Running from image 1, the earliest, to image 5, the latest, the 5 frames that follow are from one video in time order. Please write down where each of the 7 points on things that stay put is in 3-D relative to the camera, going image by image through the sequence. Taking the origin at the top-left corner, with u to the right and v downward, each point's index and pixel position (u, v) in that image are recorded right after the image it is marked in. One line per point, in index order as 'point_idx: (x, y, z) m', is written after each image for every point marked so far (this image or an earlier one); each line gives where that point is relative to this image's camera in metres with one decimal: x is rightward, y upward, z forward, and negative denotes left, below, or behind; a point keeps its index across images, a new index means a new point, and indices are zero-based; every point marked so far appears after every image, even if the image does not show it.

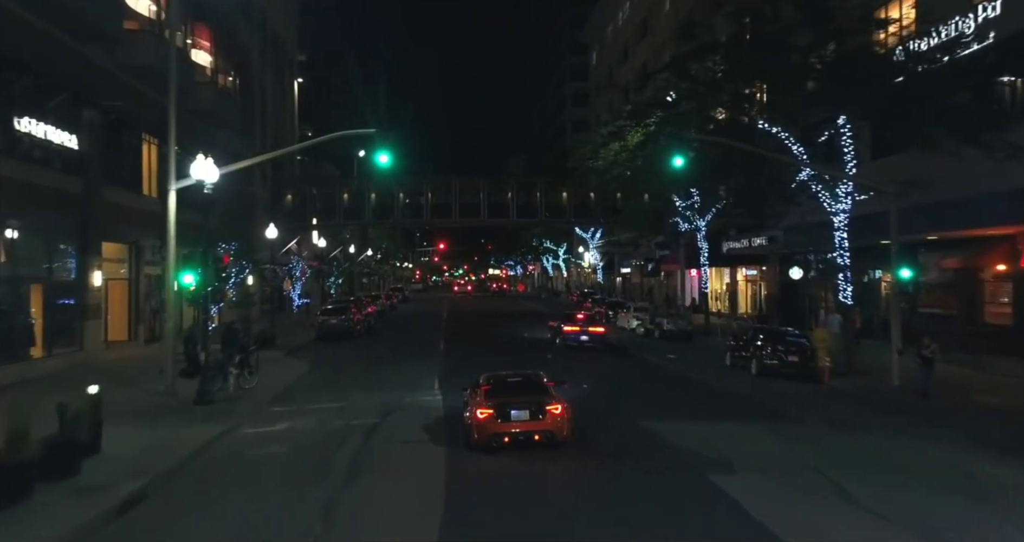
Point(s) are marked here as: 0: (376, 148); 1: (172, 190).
0: (-3.7, +3.3, +17.8) m
1: (-8.8, +2.1, +17.1) m
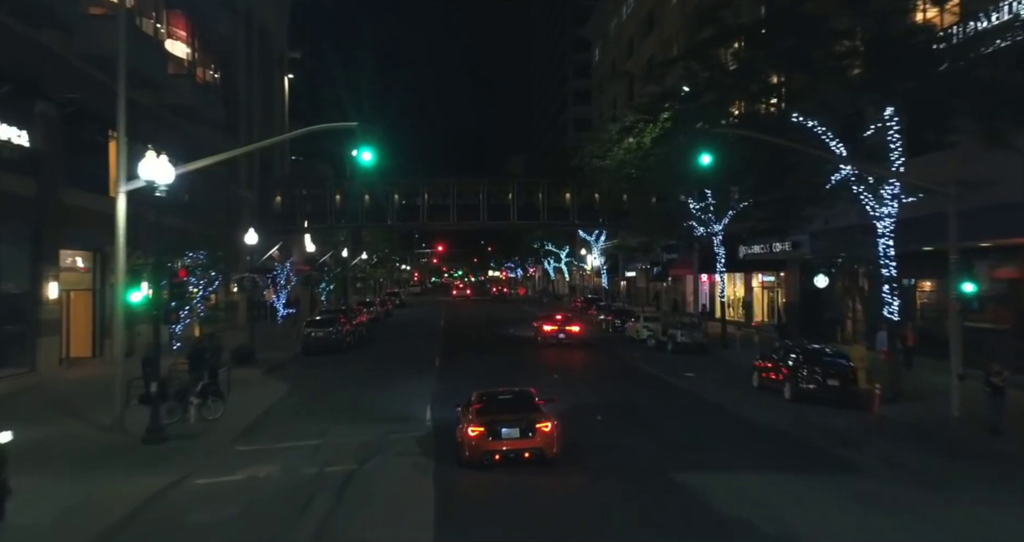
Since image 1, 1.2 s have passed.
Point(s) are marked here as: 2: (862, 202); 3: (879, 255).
0: (-3.6, +3.0, +15.4) m
1: (-8.8, +1.8, +14.7) m
2: (+10.1, +2.0, +18.8) m
3: (+10.6, +0.5, +18.9) m
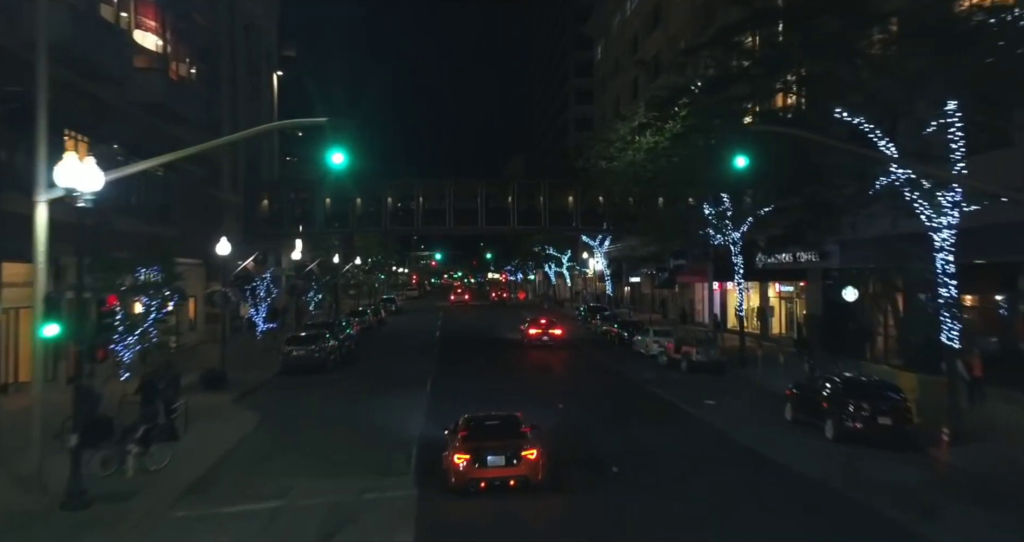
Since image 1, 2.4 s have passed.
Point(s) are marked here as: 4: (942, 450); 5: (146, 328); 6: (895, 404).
0: (-3.6, +2.5, +13.0) m
1: (-8.8, +1.3, +12.3) m
2: (+10.0, +1.5, +16.4) m
3: (+10.6, 0.0, +16.4) m
4: (+9.5, -4.0, +14.5) m
5: (-9.3, -1.4, +16.8) m
6: (+9.0, -3.1, +15.5) m
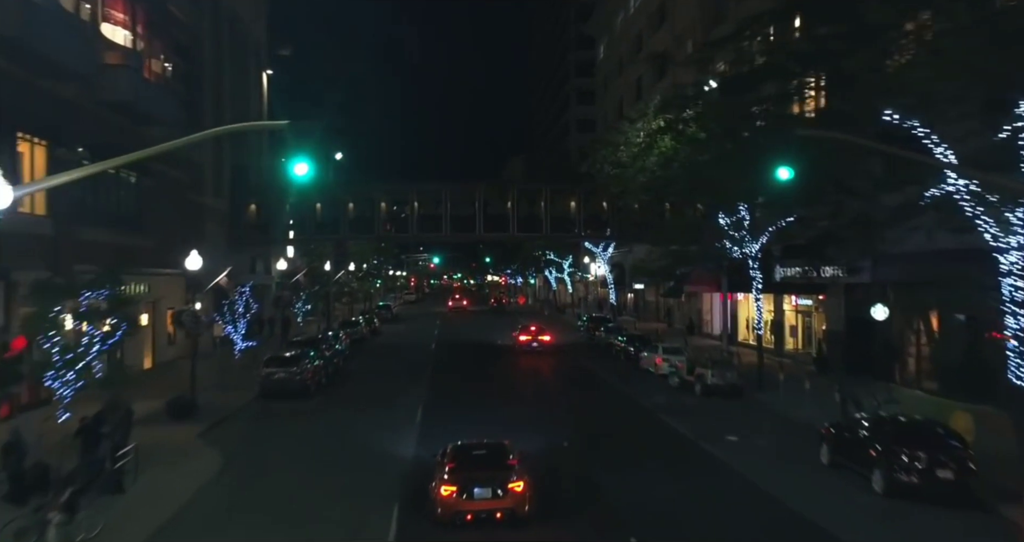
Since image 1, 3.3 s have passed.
0: (-3.7, +1.9, +10.8) m
1: (-8.8, +0.8, +10.1) m
2: (+10.0, +1.0, +14.2) m
3: (+10.6, -0.6, +14.3) m
4: (+9.5, -4.5, +12.3) m
5: (-9.4, -2.0, +14.6) m
6: (+9.0, -3.7, +13.3) m
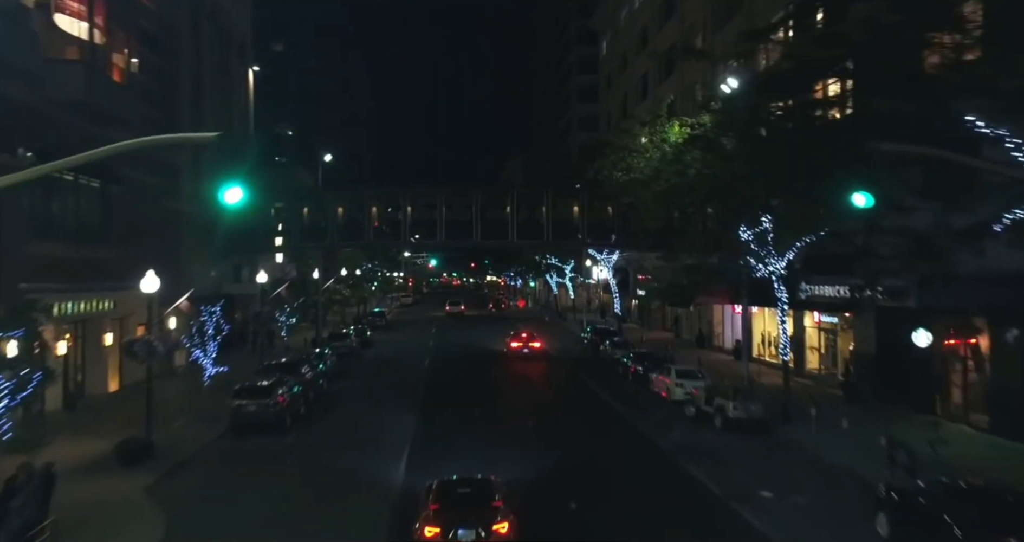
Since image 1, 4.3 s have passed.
0: (-3.7, +1.2, +8.2) m
1: (-8.8, 0.0, +7.5) m
2: (+10.0, +0.2, +11.6) m
3: (+10.5, -1.3, +11.7) m
4: (+9.4, -5.2, +9.8) m
5: (-9.4, -2.7, +12.1) m
6: (+8.9, -4.4, +10.8) m
